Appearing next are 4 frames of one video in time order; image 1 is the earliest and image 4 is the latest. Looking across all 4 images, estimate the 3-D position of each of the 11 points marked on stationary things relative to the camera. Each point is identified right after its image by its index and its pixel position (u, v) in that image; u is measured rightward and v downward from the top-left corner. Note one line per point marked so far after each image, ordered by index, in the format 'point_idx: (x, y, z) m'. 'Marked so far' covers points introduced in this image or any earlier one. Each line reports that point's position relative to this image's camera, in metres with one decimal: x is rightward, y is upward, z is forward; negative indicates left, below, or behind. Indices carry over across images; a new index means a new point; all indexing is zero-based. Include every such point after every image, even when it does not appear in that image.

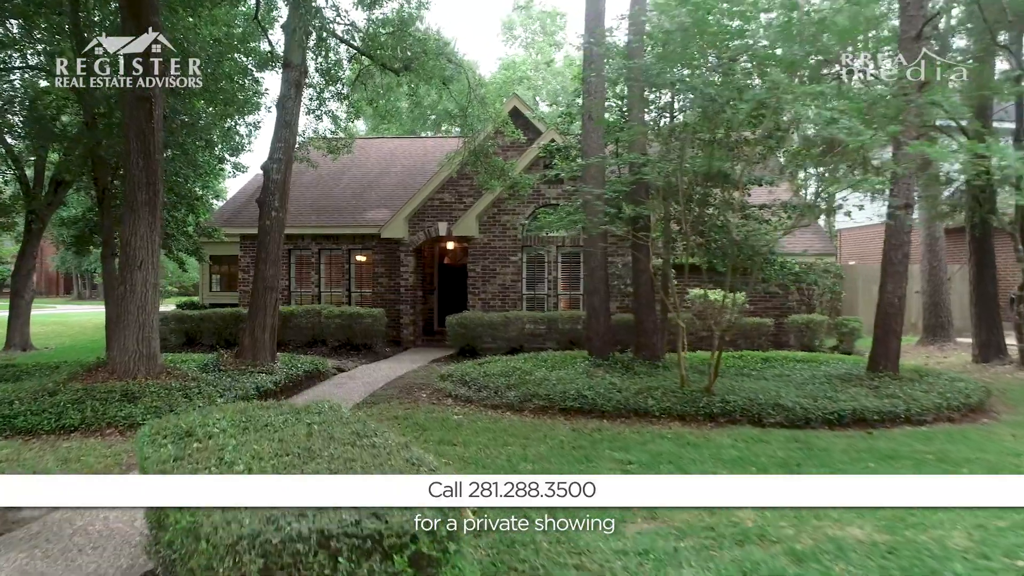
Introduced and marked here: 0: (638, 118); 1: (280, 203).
0: (+1.5, +2.1, +8.8) m
1: (-2.9, +1.1, +9.1) m
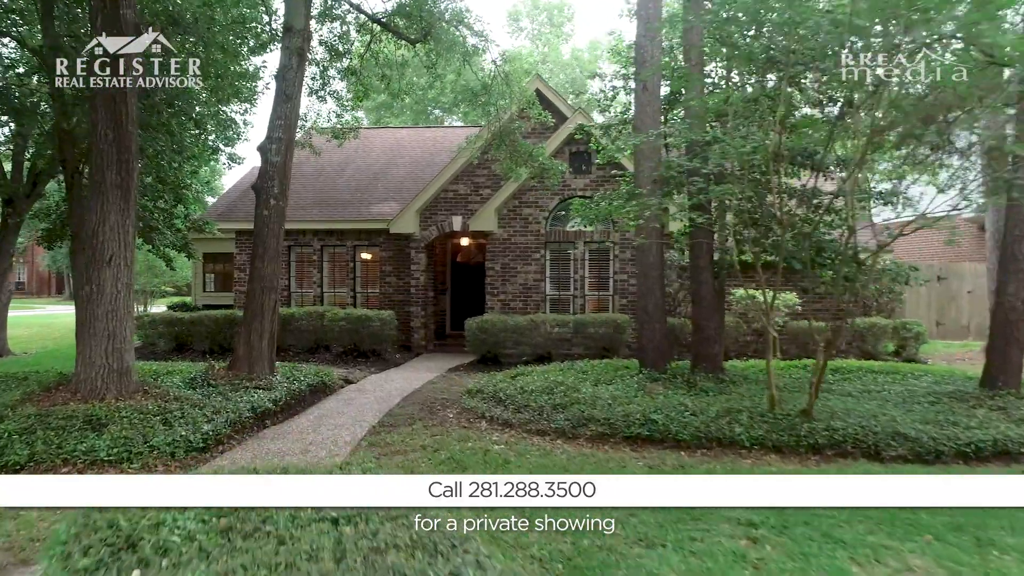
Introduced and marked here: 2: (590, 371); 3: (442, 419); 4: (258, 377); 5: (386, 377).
0: (+1.9, +2.1, +7.5) m
1: (-2.5, +1.1, +7.8) m
2: (+0.9, -1.0, +8.0) m
3: (-0.6, -1.2, +6.6) m
4: (-2.6, -0.9, +7.6) m
5: (-1.7, -1.2, +9.9) m
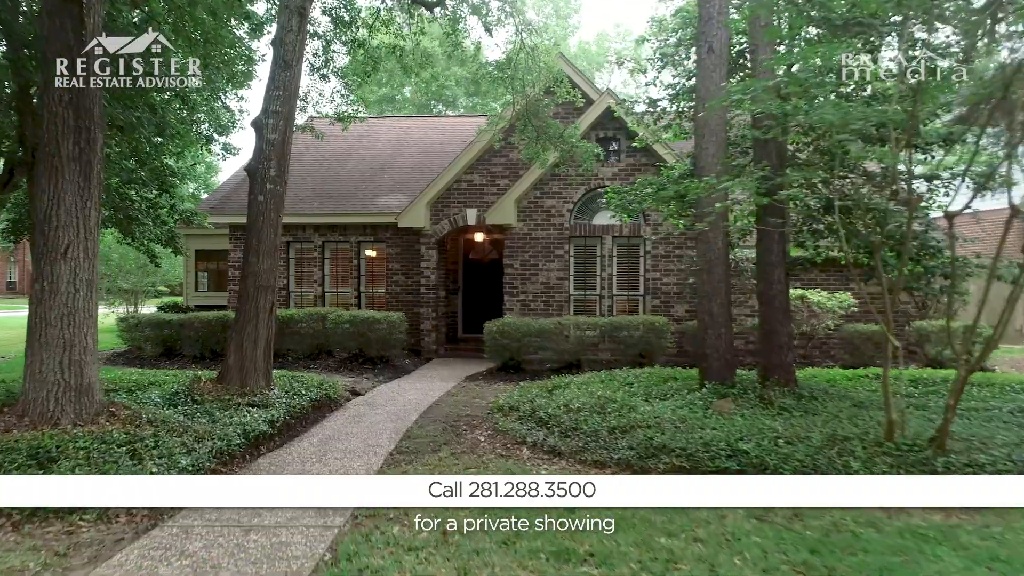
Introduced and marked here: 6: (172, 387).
0: (+2.3, +2.1, +6.4) m
1: (-2.2, +1.1, +6.7) m
2: (+1.2, -0.9, +6.9) m
3: (-0.3, -1.2, +5.5) m
4: (-2.3, -0.9, +6.4) m
5: (-1.4, -1.2, +8.8) m
6: (-3.1, -0.9, +6.7) m
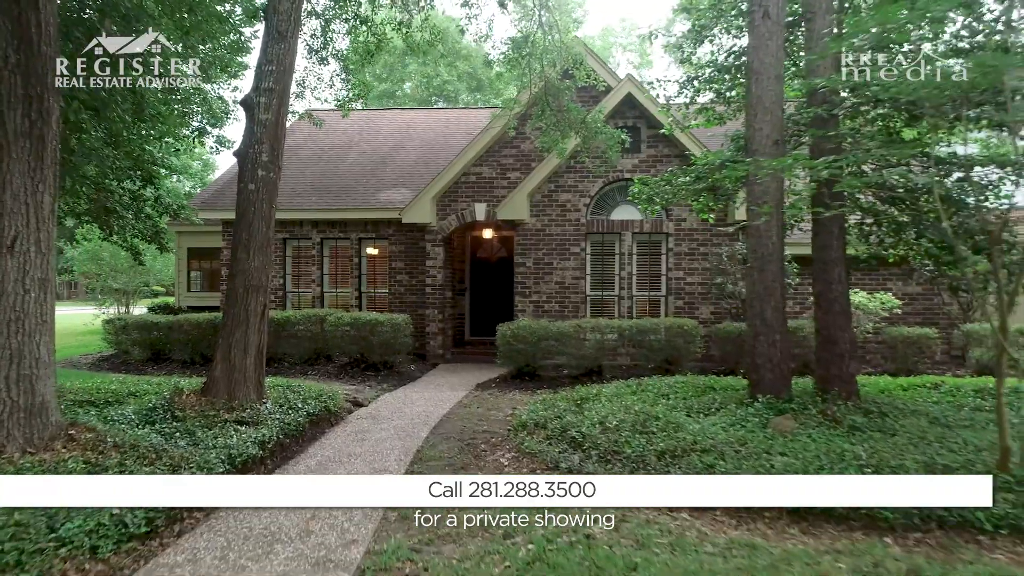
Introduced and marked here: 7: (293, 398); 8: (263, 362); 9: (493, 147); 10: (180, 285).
0: (+2.4, +2.1, +5.7) m
1: (-2.0, +1.1, +6.0) m
2: (+1.4, -0.9, +6.1) m
3: (-0.1, -1.2, +4.8) m
4: (-2.1, -0.9, +5.7) m
5: (-1.2, -1.2, +8.0) m
6: (-3.0, -0.9, +5.9) m
7: (-1.9, -1.0, +6.4) m
8: (-2.1, -0.6, +6.0) m
9: (-0.3, +2.2, +11.1) m
10: (-6.5, 0.0, +14.1) m
